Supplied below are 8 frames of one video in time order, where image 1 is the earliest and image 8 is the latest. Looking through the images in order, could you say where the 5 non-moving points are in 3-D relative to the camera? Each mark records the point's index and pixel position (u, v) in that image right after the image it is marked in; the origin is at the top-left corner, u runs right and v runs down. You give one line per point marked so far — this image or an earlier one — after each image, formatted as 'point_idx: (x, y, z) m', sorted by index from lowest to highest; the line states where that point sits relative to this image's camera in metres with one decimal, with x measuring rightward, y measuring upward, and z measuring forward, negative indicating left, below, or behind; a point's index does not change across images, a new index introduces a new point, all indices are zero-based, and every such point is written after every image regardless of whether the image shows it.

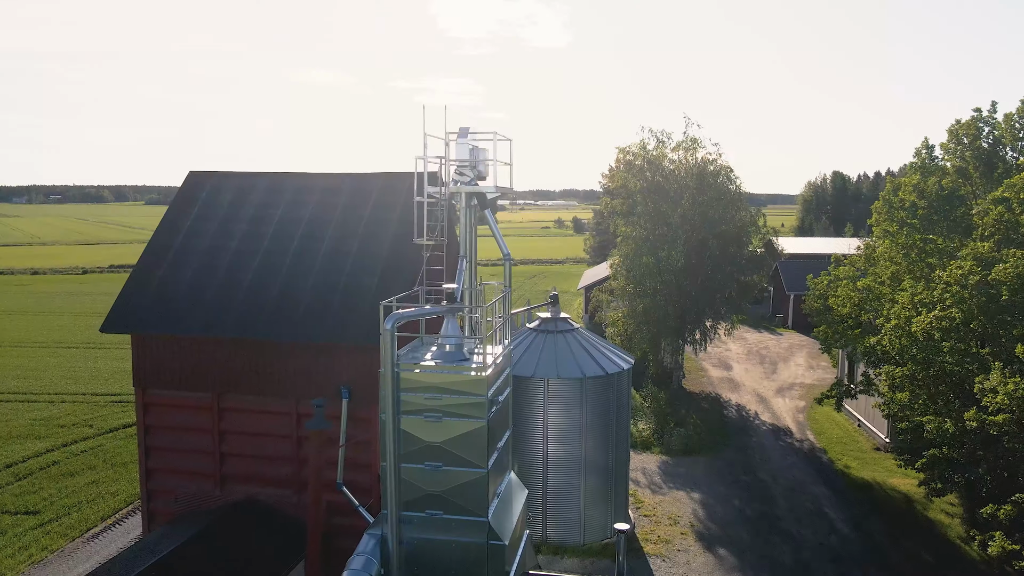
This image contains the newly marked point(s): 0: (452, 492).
0: (-0.7, -2.4, +9.3) m
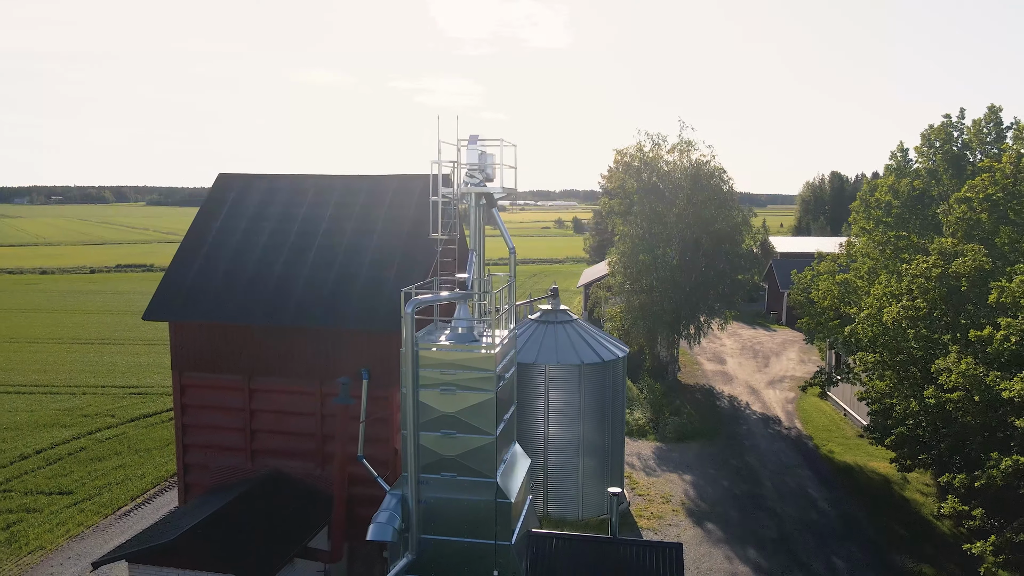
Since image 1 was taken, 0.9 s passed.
0: (-0.6, -2.3, +10.6) m
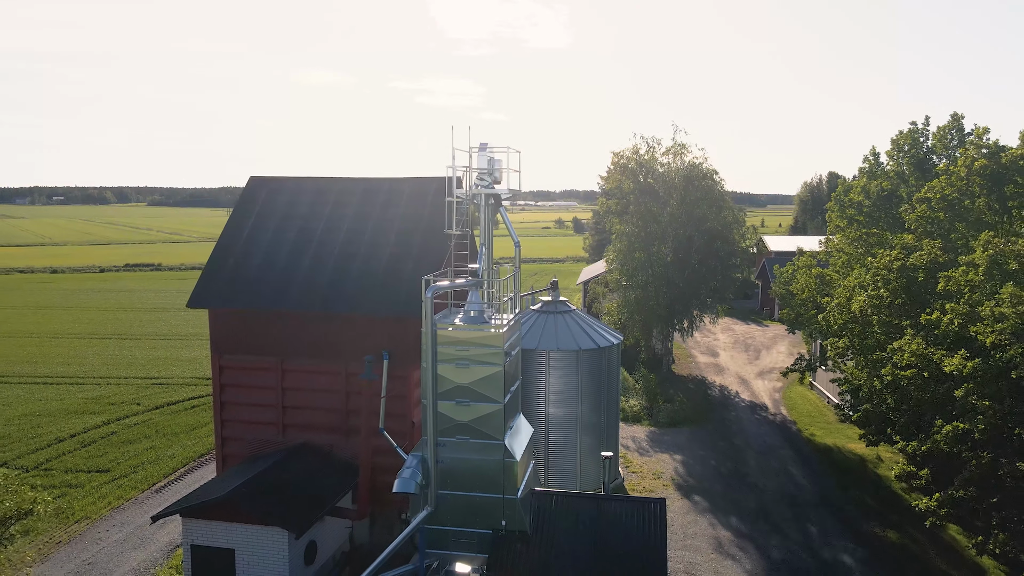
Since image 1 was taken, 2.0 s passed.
0: (-0.5, -2.1, +12.2) m
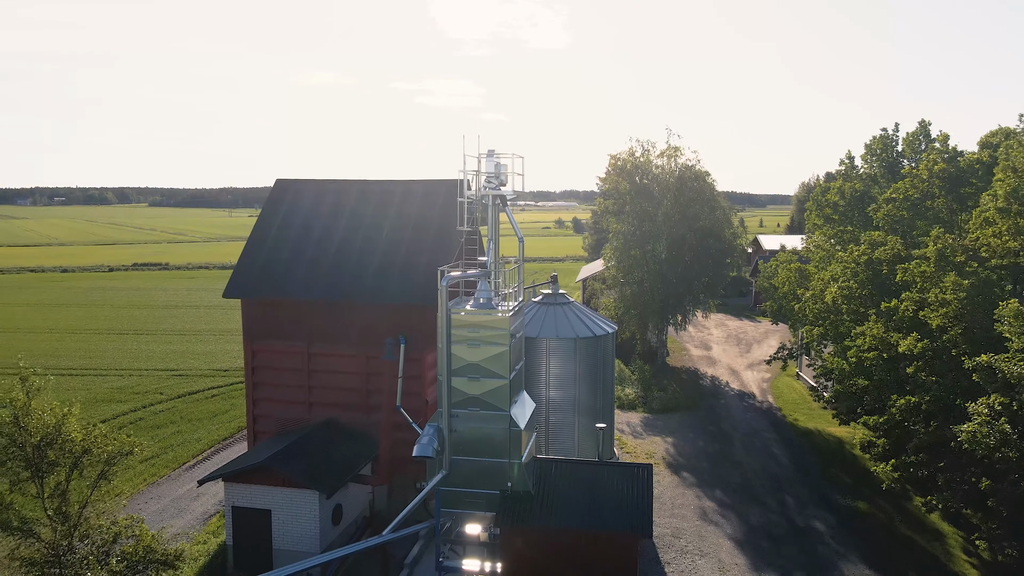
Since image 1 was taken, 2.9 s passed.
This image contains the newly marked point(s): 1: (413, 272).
0: (-0.5, -1.9, +13.9) m
1: (-2.2, +0.3, +17.1) m
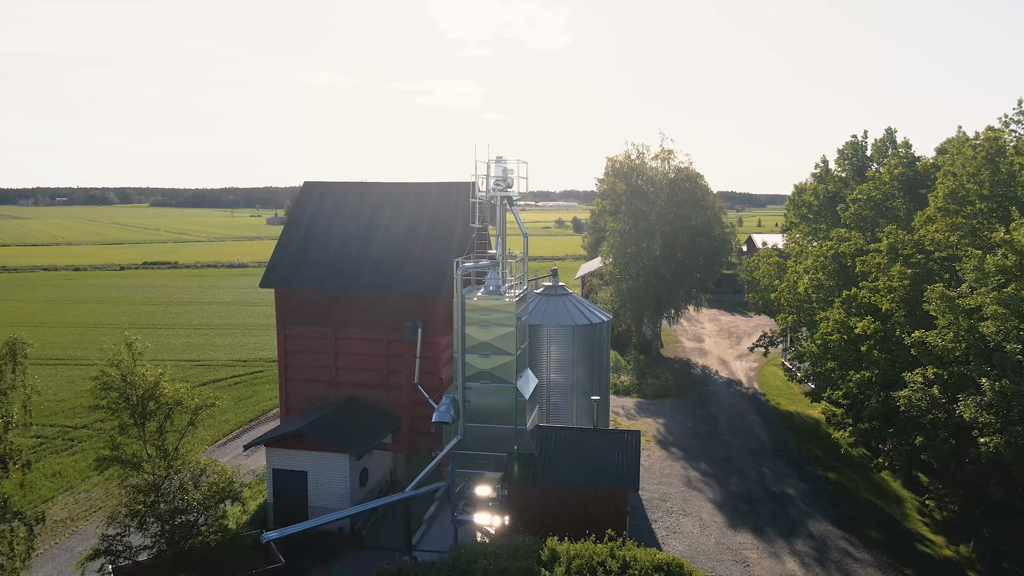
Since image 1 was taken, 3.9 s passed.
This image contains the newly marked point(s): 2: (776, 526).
0: (-0.3, -1.7, +16.0) m
1: (-2.0, +0.6, +19.3) m
2: (+6.0, -5.4, +17.8) m
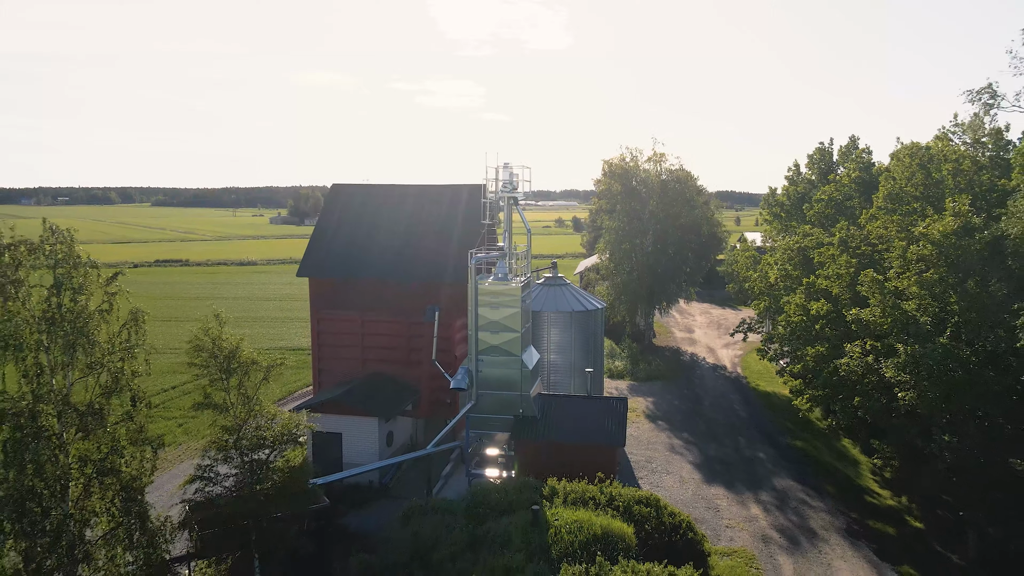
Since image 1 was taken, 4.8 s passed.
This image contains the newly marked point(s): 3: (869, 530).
0: (-0.2, -1.4, +18.9) m
1: (-1.9, +0.9, +22.1) m
2: (+6.2, -5.1, +20.6) m
3: (+8.1, -5.5, +17.9) m
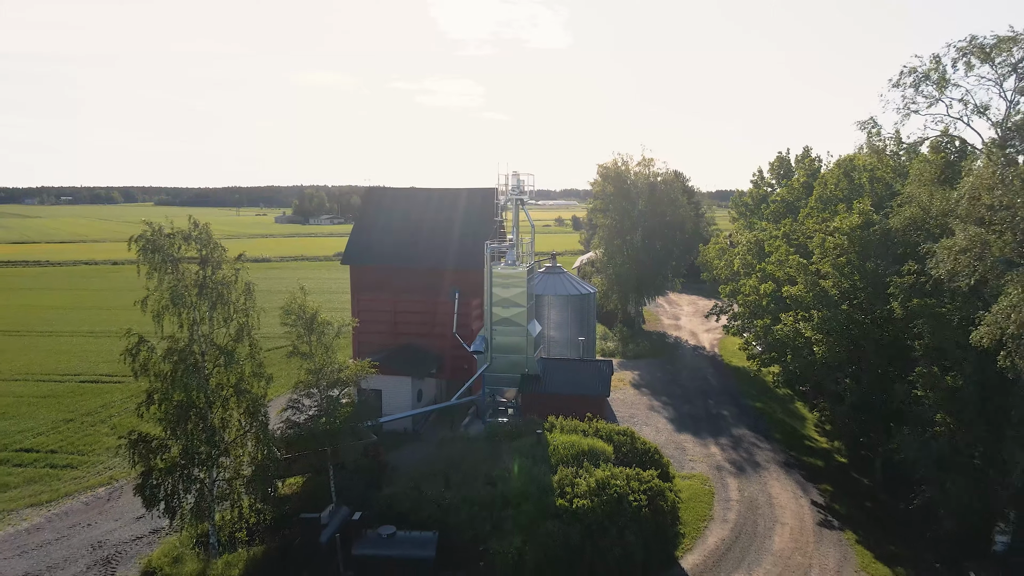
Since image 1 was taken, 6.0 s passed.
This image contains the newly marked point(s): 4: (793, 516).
0: (0.0, -0.9, +23.6) m
1: (-1.7, +1.4, +26.8) m
2: (+6.4, -4.6, +25.3) m
3: (+8.4, -5.0, +22.6) m
4: (+6.6, -5.4, +18.4) m
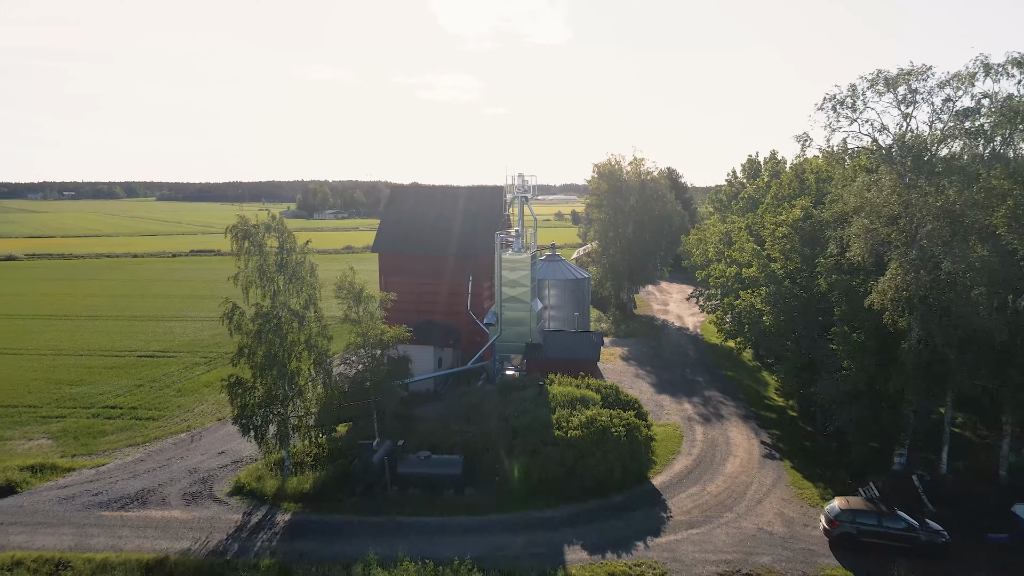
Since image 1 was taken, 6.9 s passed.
0: (+0.3, -0.3, +28.2) m
1: (-1.5, +2.0, +31.3) m
2: (+6.6, -4.0, +30.0) m
3: (+8.6, -4.4, +27.2) m
4: (+6.8, -4.8, +23.0) m
